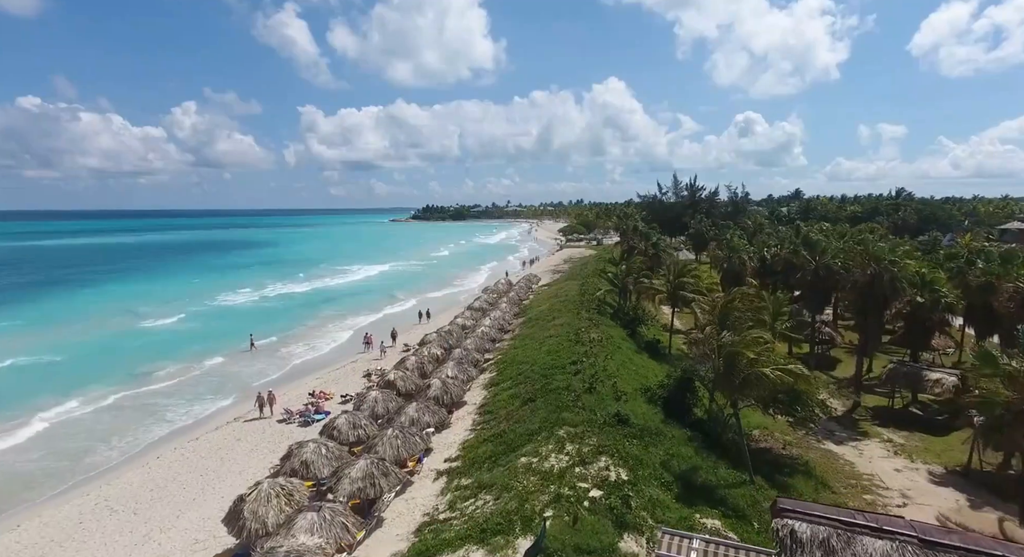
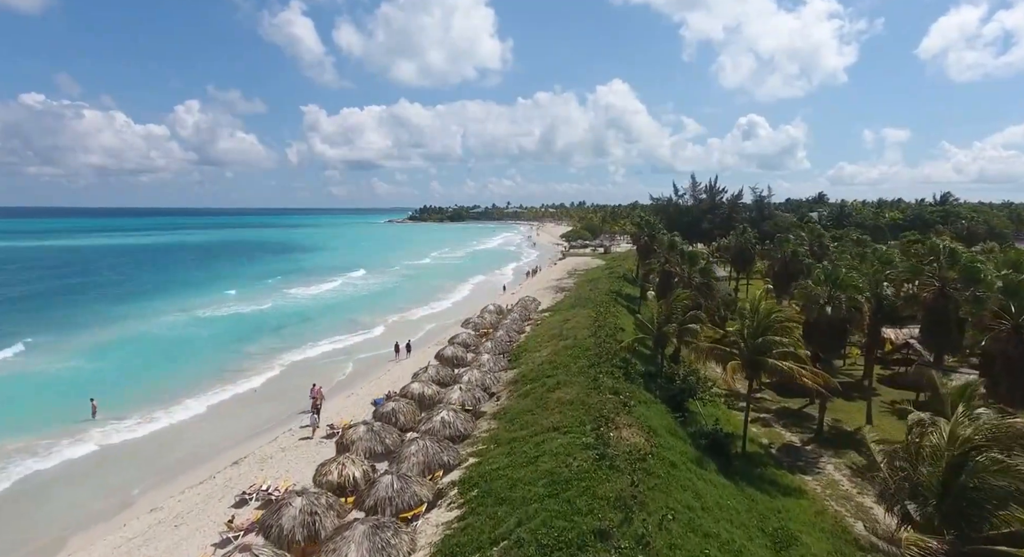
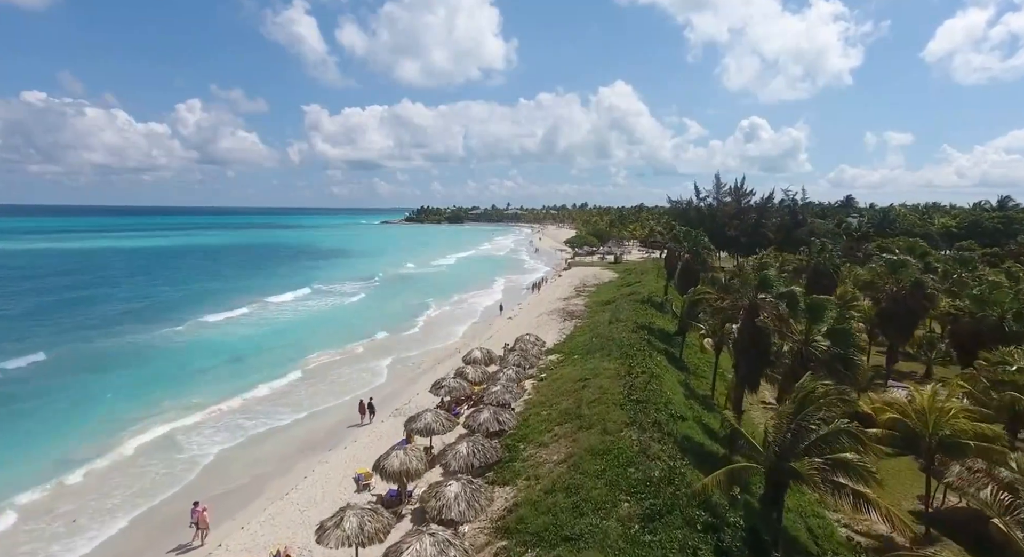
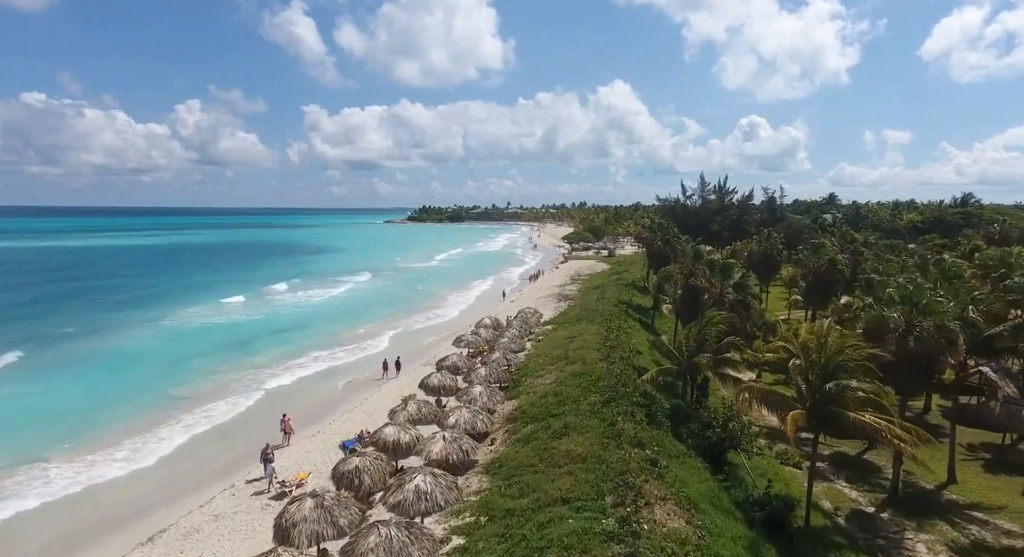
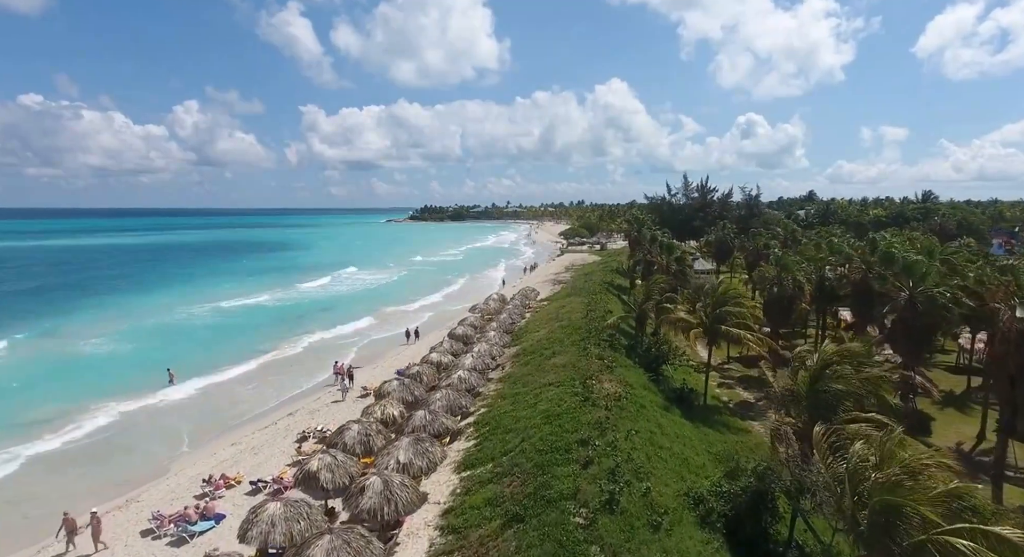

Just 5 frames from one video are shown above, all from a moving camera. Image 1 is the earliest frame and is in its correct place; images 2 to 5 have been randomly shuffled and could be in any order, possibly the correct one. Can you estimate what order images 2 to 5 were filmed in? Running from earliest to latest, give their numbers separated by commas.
5, 2, 4, 3
